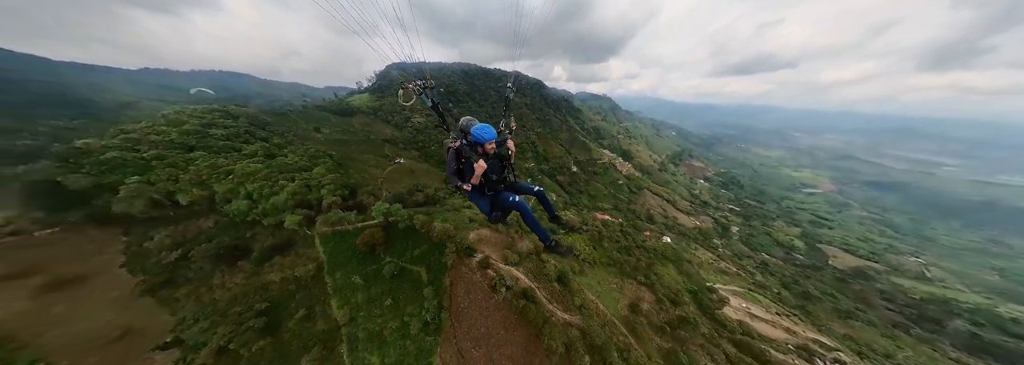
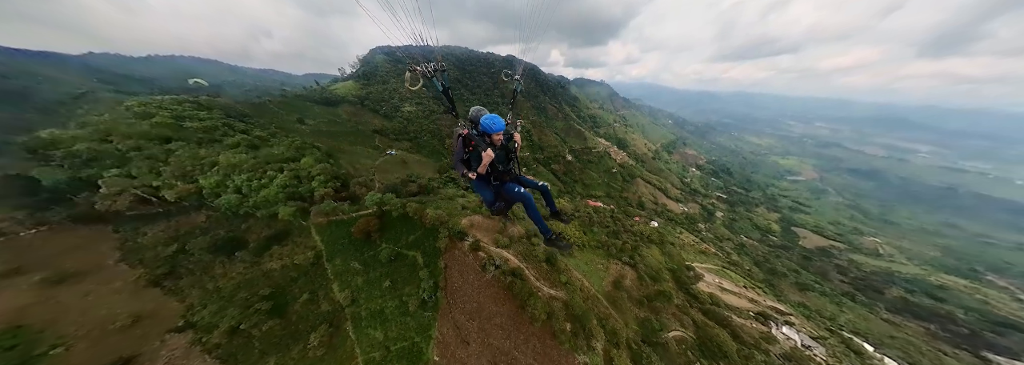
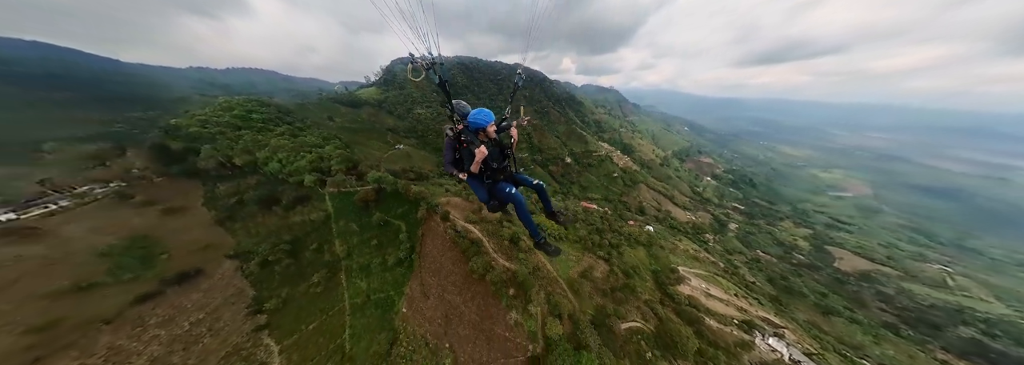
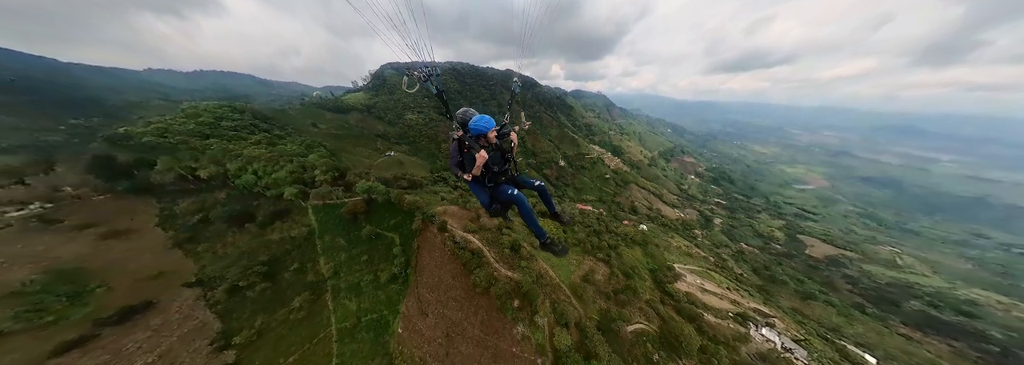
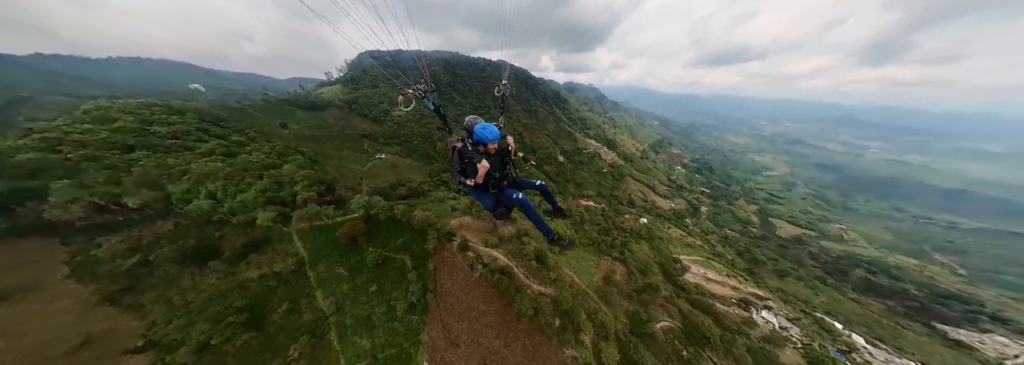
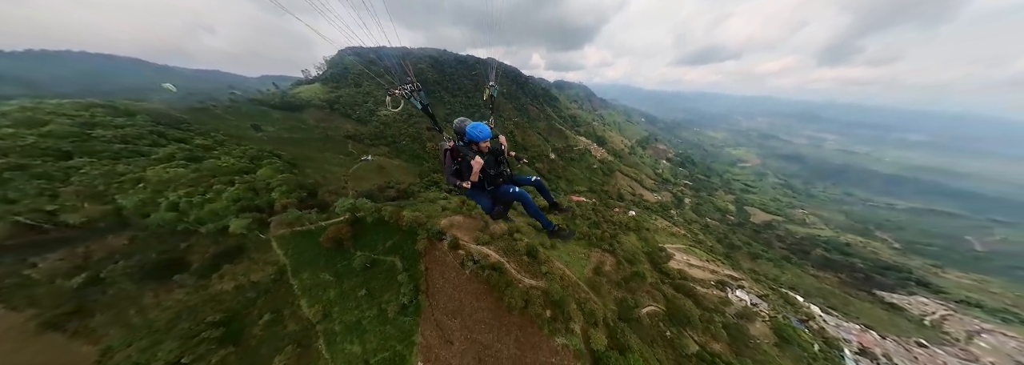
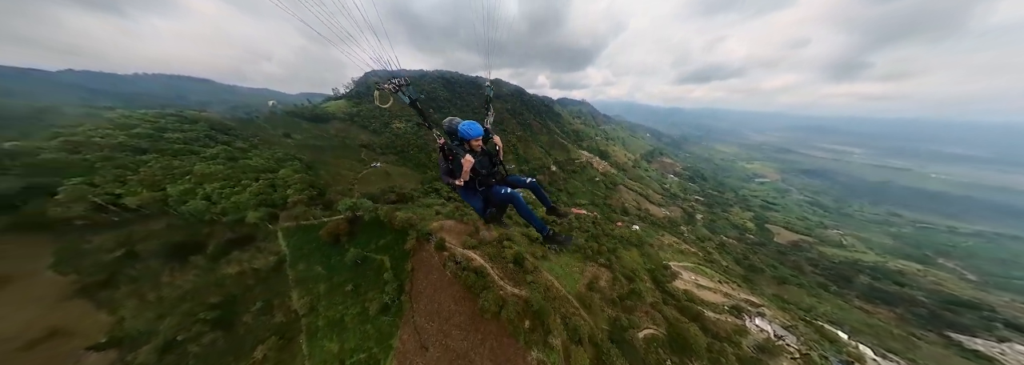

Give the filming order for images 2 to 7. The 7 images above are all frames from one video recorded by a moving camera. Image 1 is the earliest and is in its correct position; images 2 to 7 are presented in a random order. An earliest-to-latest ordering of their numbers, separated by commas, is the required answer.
2, 5, 6, 7, 4, 3
